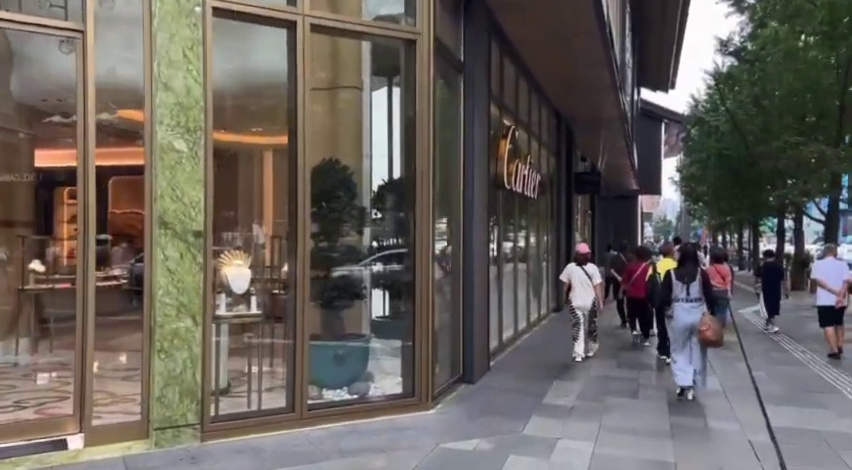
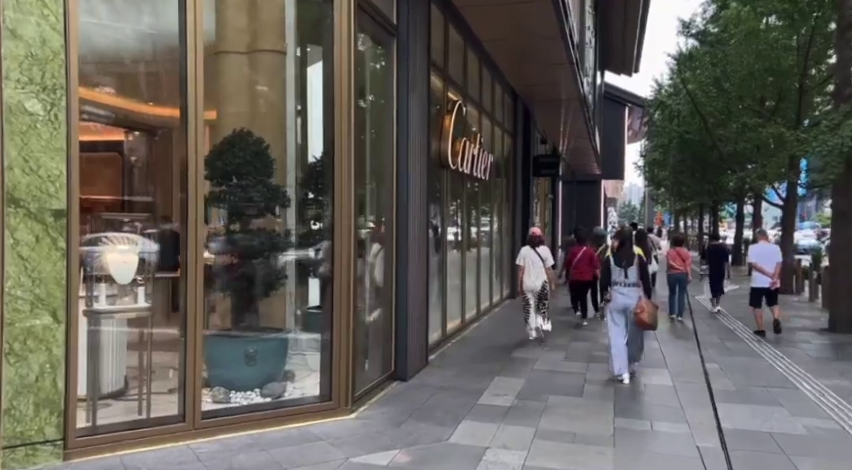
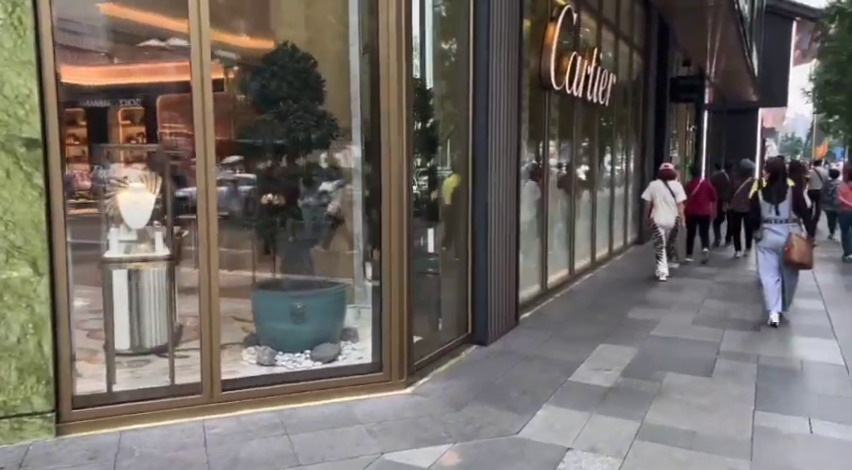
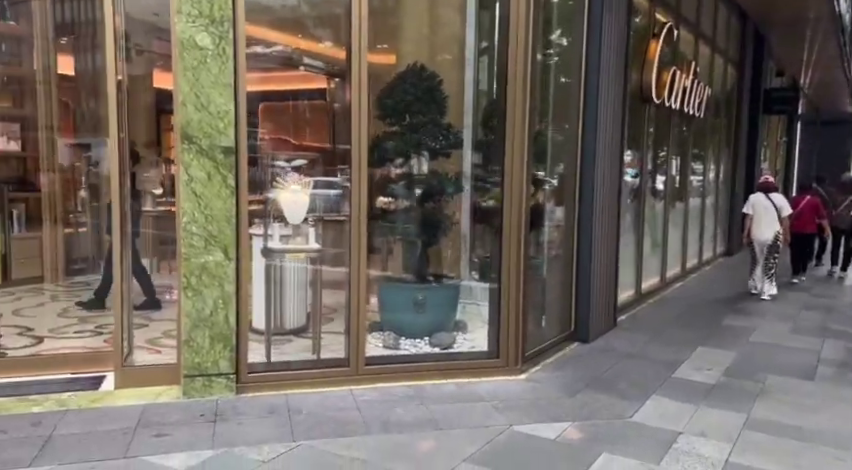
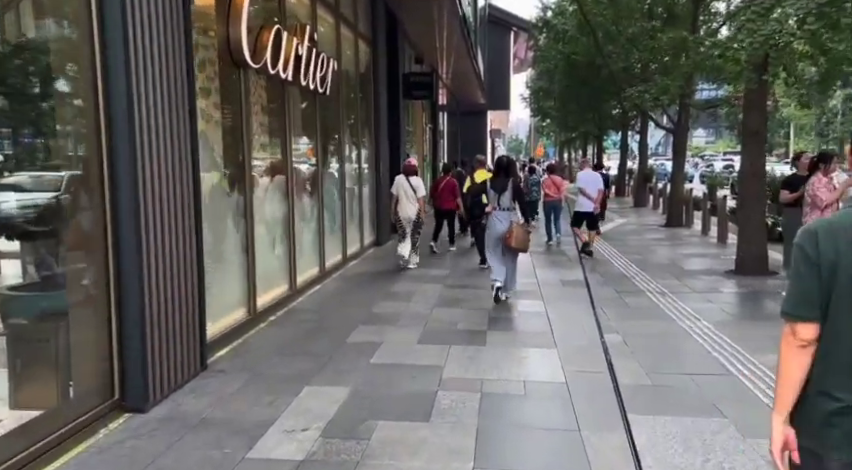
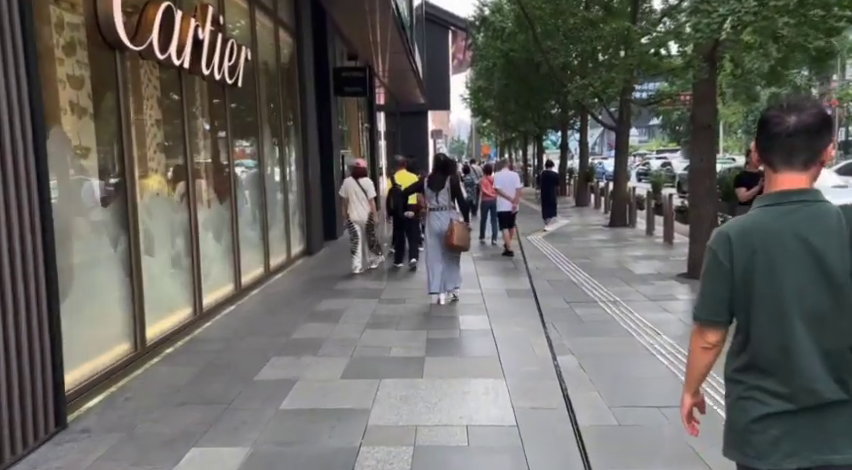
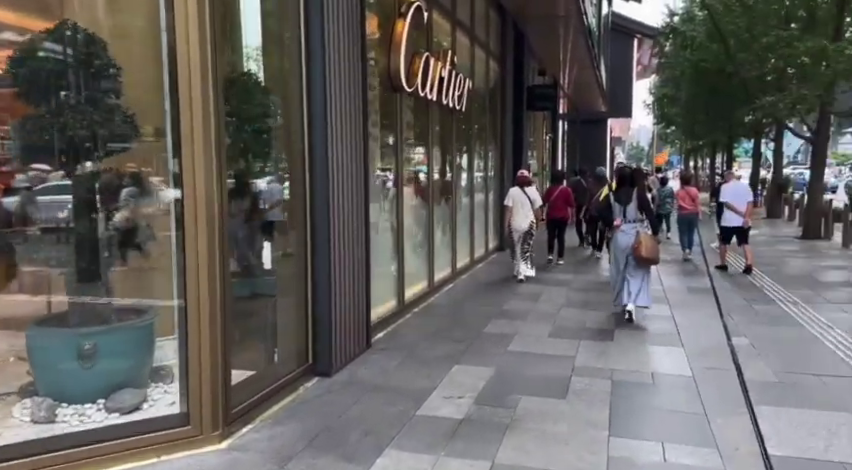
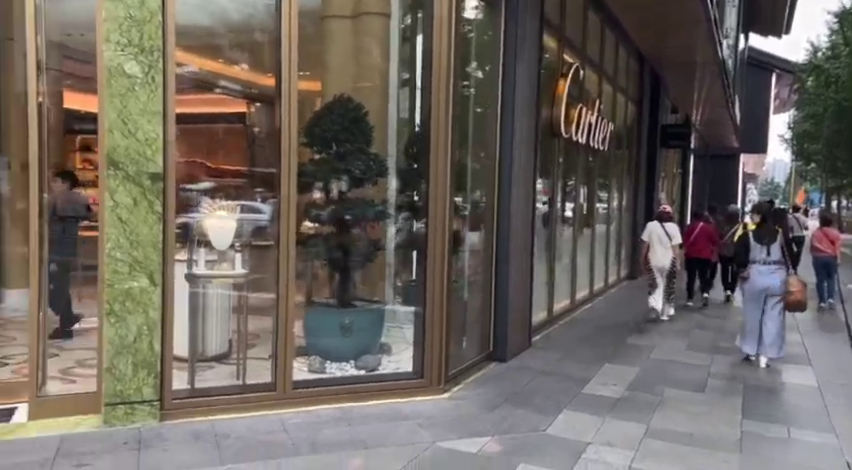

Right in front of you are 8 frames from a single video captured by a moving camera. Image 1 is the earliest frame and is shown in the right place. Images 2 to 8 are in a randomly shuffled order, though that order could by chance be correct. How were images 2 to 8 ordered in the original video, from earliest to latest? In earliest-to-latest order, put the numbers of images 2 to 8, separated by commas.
2, 8, 4, 3, 7, 5, 6
